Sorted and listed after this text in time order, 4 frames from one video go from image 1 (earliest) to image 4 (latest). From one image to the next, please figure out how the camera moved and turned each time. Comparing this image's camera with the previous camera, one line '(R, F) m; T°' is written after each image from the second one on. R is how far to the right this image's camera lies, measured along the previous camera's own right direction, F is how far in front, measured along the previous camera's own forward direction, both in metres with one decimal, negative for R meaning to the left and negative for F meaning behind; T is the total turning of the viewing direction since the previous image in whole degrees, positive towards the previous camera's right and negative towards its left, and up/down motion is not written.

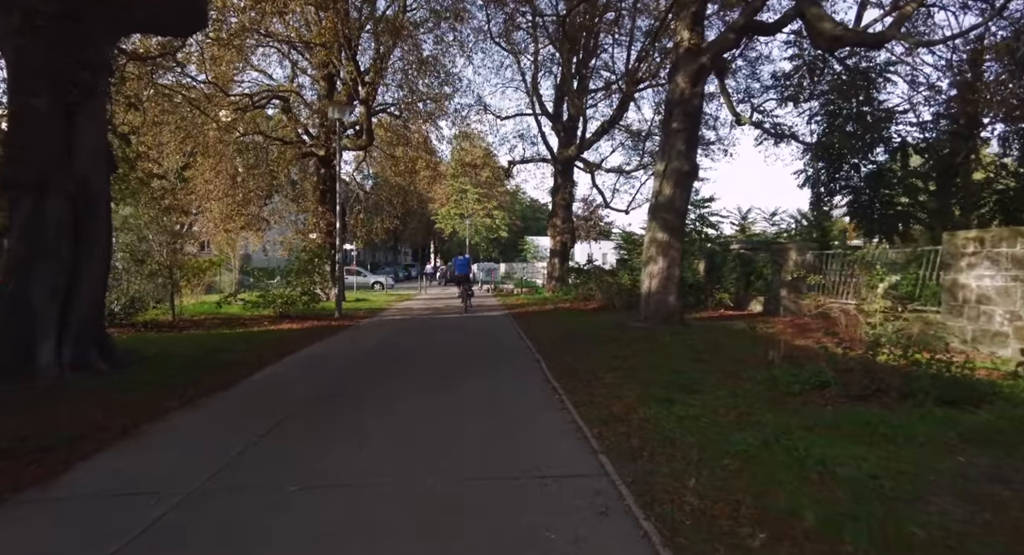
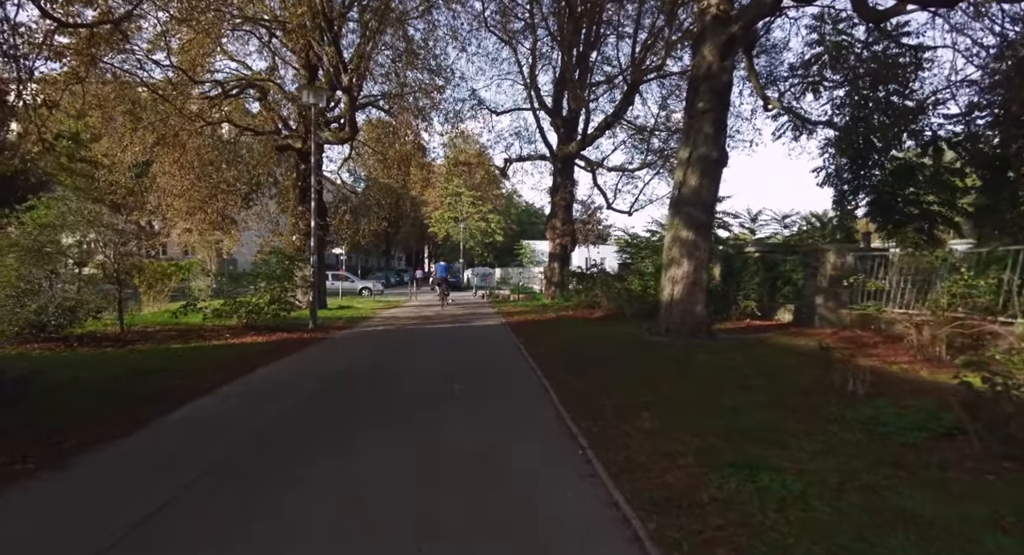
(-0.1, +2.2) m; +1°
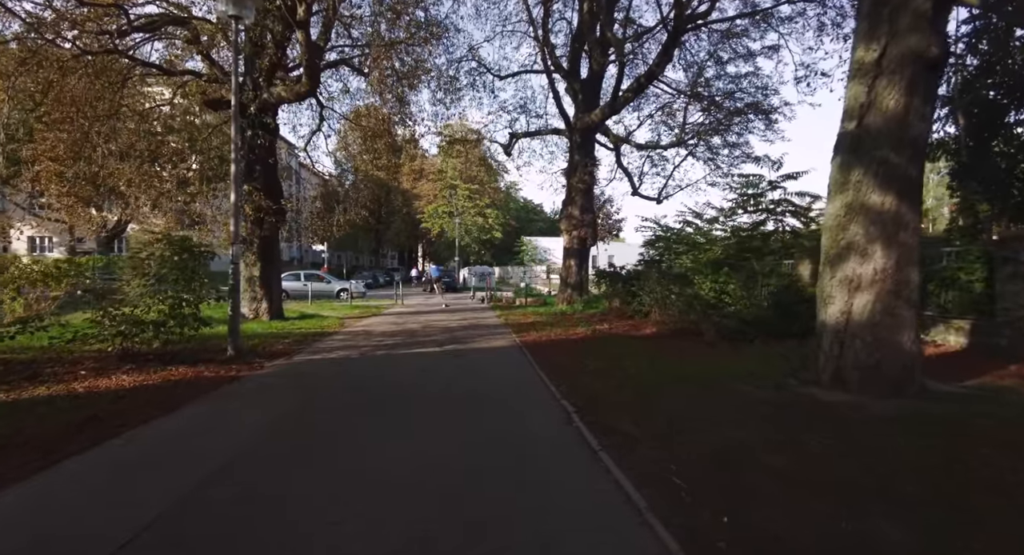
(-0.6, +6.0) m; 0°
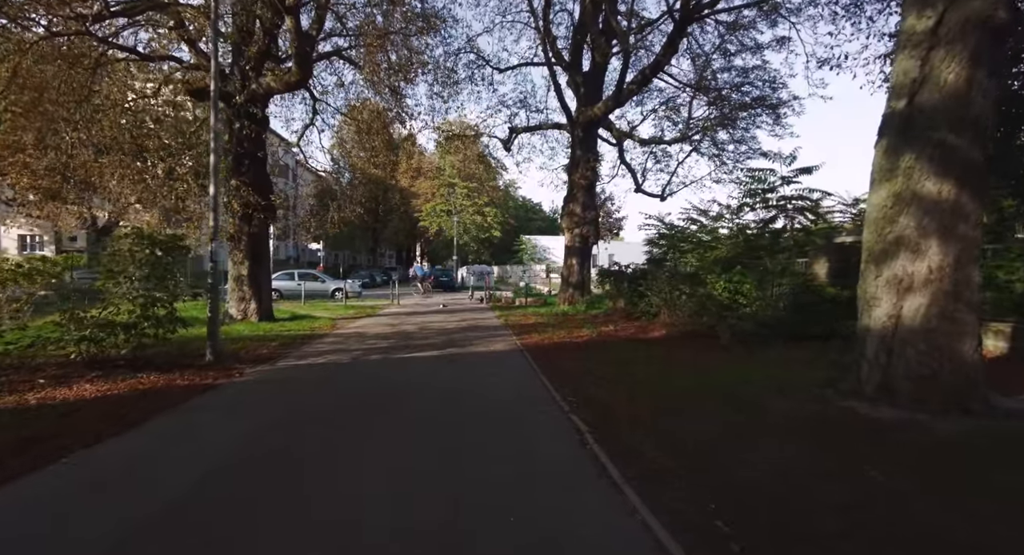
(-0.1, +0.9) m; 0°
